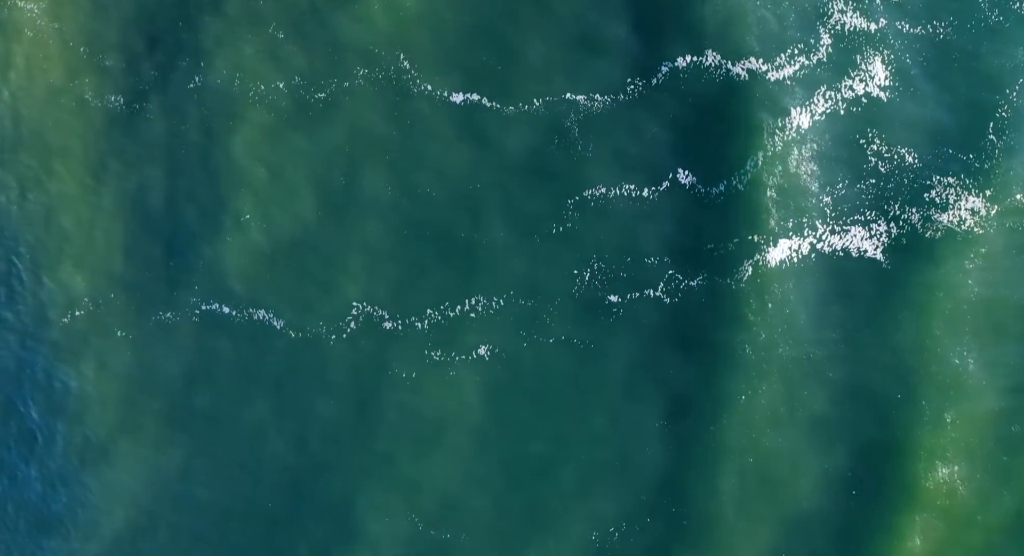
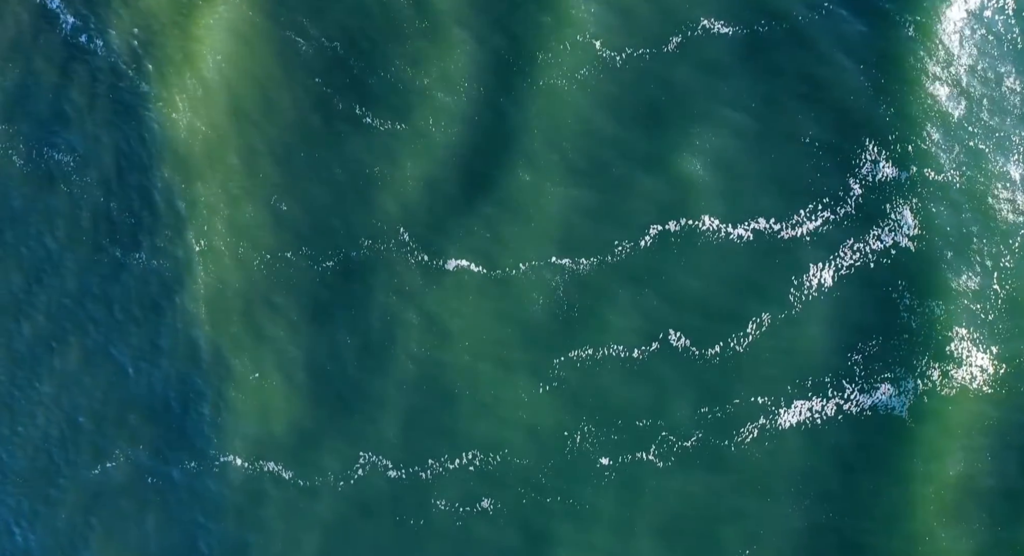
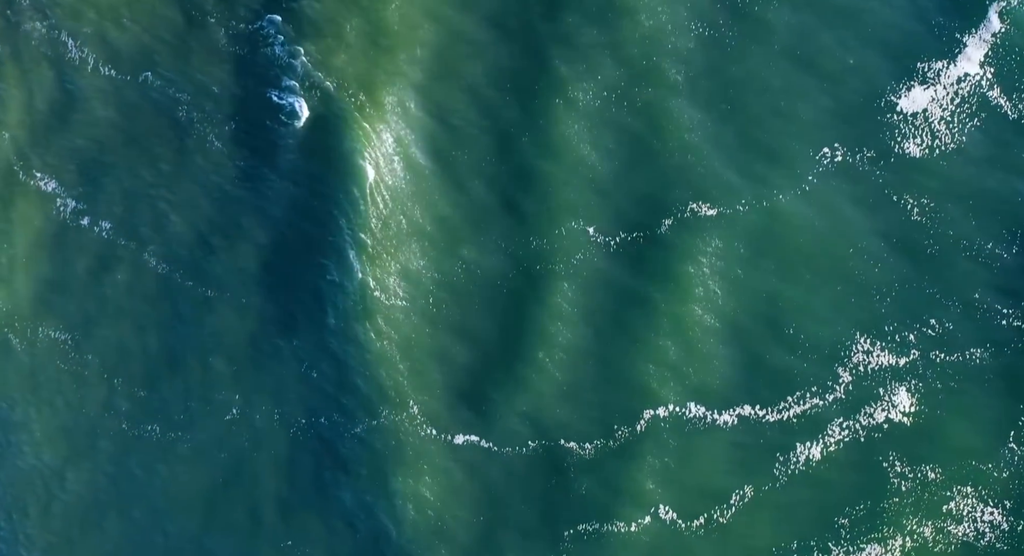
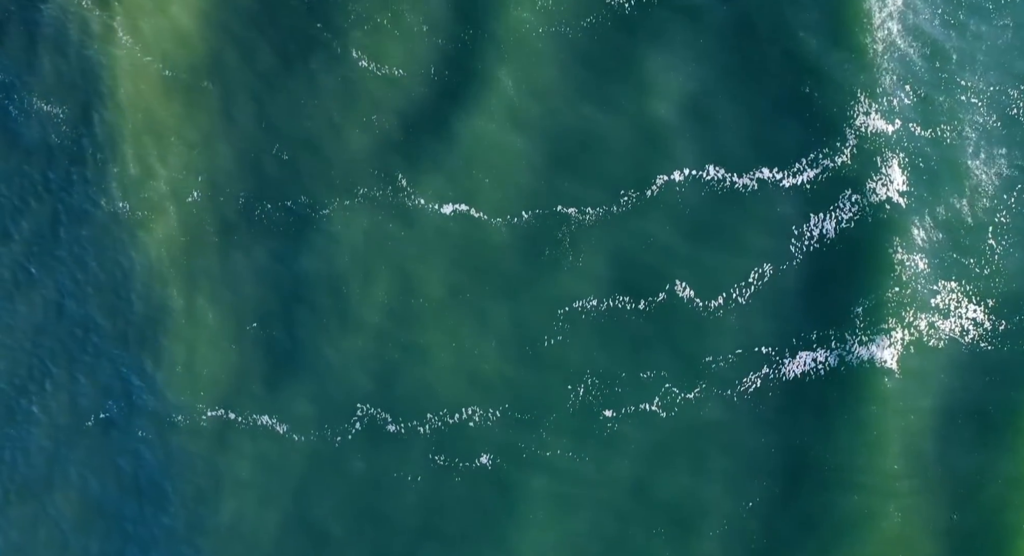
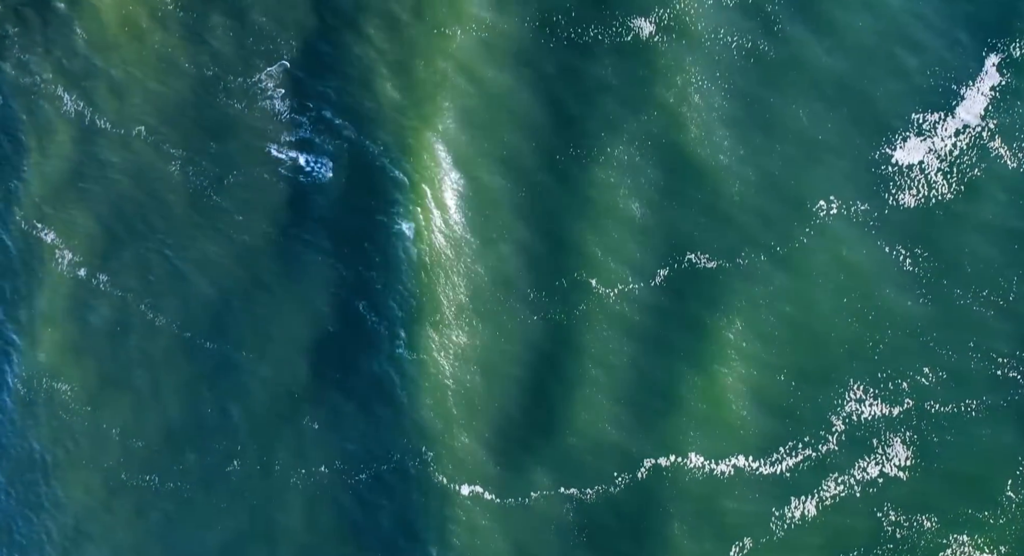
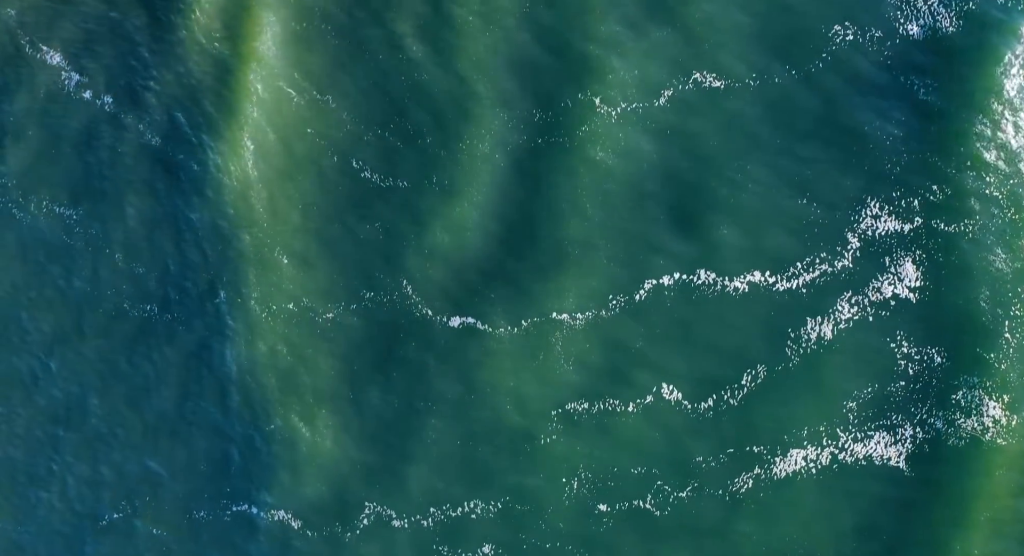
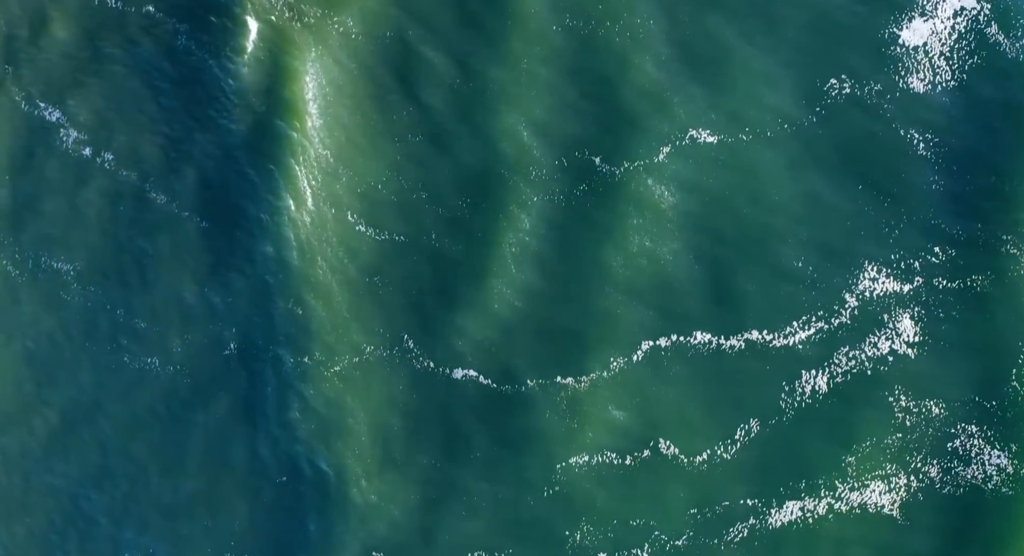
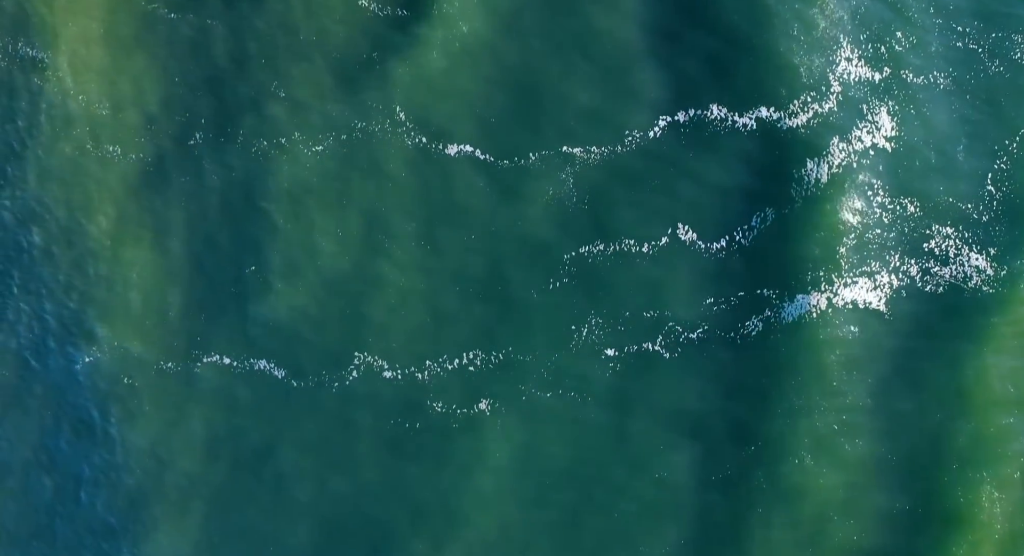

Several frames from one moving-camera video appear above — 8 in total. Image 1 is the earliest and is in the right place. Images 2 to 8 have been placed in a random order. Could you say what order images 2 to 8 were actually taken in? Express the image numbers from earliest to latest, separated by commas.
8, 4, 2, 6, 7, 3, 5
